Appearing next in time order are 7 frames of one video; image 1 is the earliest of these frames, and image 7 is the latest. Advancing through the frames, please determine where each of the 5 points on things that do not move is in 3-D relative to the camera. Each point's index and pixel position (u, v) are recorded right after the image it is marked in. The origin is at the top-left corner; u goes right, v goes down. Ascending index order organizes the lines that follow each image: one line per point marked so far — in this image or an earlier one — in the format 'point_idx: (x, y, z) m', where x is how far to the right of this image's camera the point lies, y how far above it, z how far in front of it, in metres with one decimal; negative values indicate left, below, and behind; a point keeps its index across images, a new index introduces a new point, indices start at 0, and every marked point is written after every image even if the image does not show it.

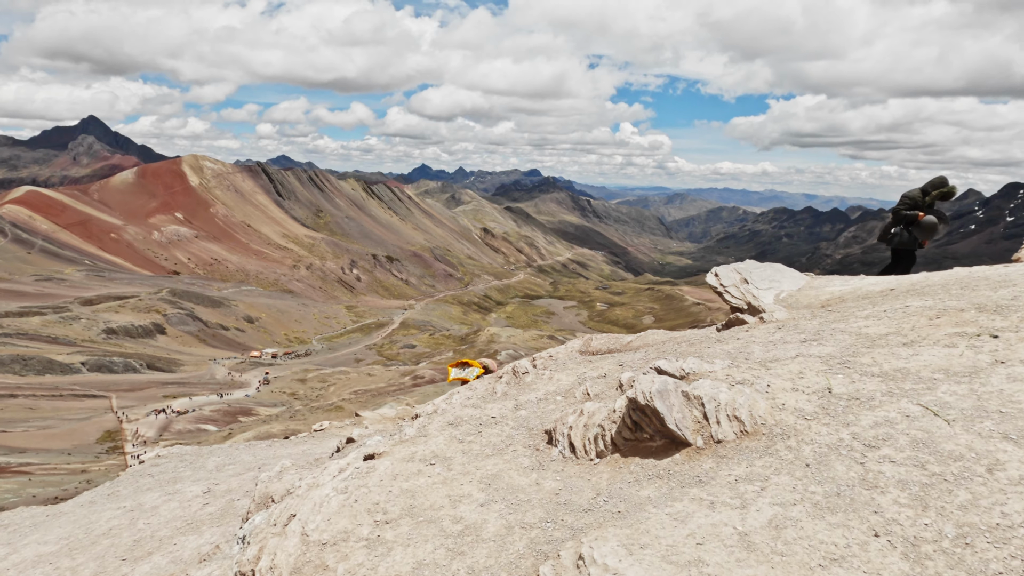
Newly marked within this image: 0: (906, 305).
0: (+11.0, -0.5, +15.7) m
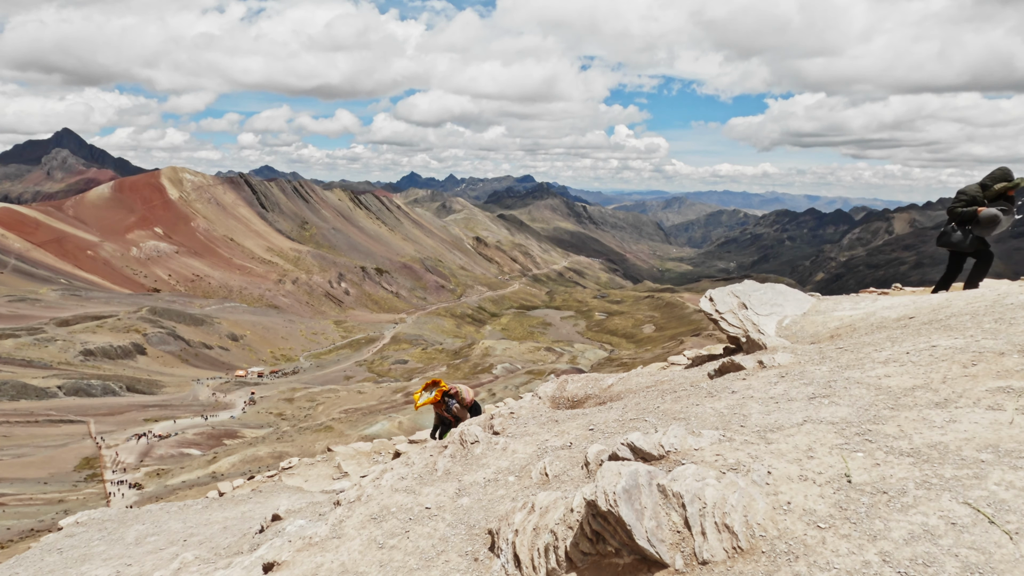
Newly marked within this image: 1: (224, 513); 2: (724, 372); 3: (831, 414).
0: (+10.0, -1.3, +13.4) m
1: (-9.6, -7.5, +18.9) m
2: (+5.4, -2.2, +14.6) m
3: (+5.8, -2.3, +10.4) m
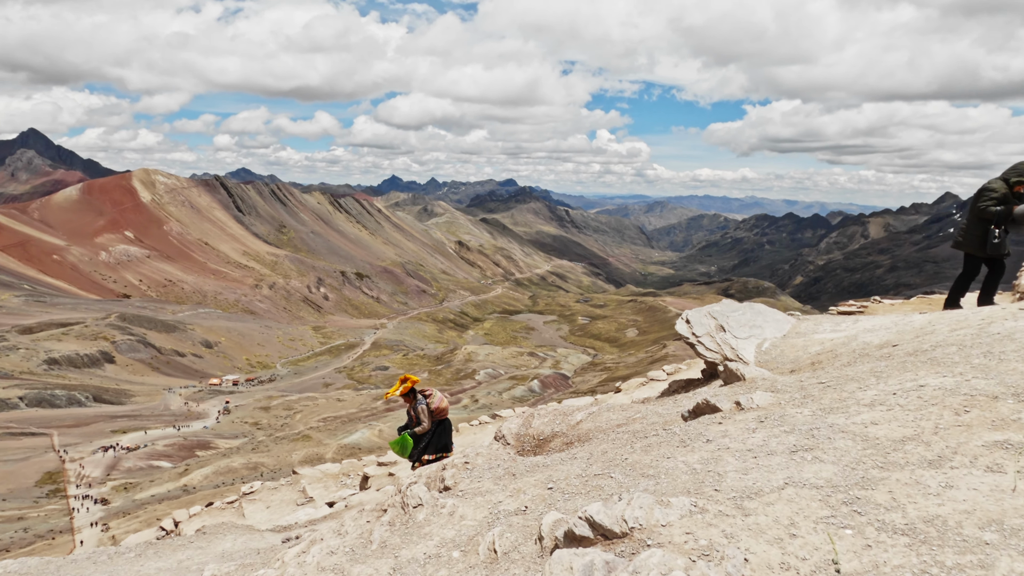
0: (+9.0, -2.1, +12.4) m
1: (-10.7, -8.3, +17.3) m
2: (+4.4, -3.0, +13.4) m
3: (+5.0, -3.0, +9.3) m
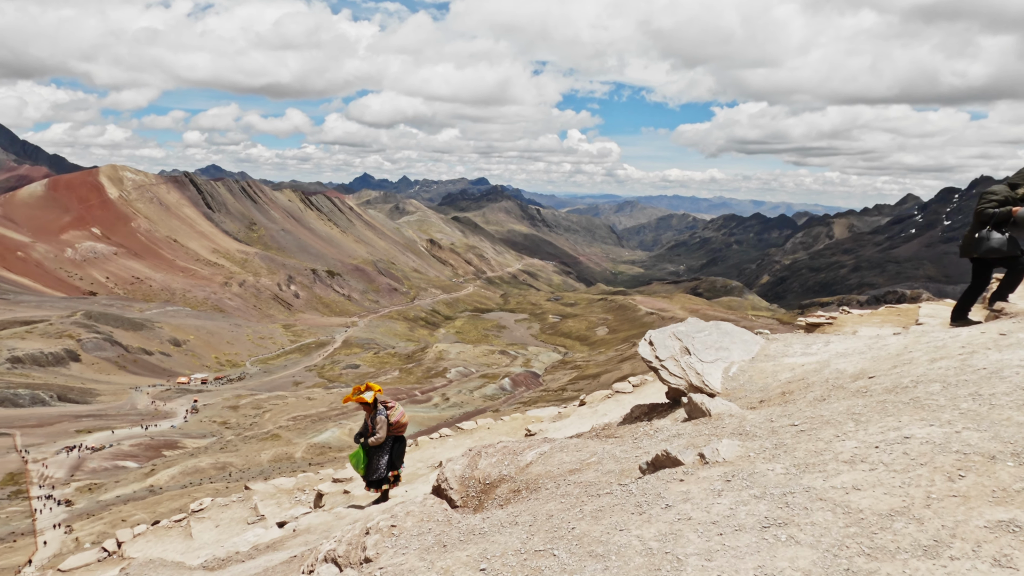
0: (+7.7, -2.8, +11.1) m
1: (-12.2, -9.0, +15.0) m
2: (+3.0, -3.7, +11.9) m
3: (+3.8, -3.8, +7.8) m
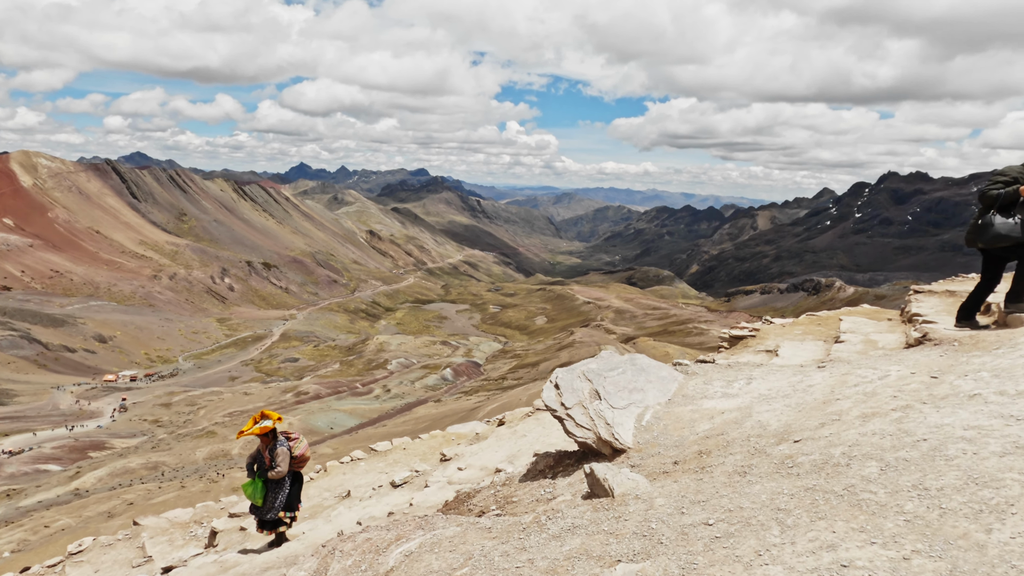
0: (+5.1, -4.0, +8.7) m
1: (-15.1, -10.3, +10.6) m
2: (+0.4, -4.9, +9.0) m
3: (+1.6, -5.1, +5.1) m
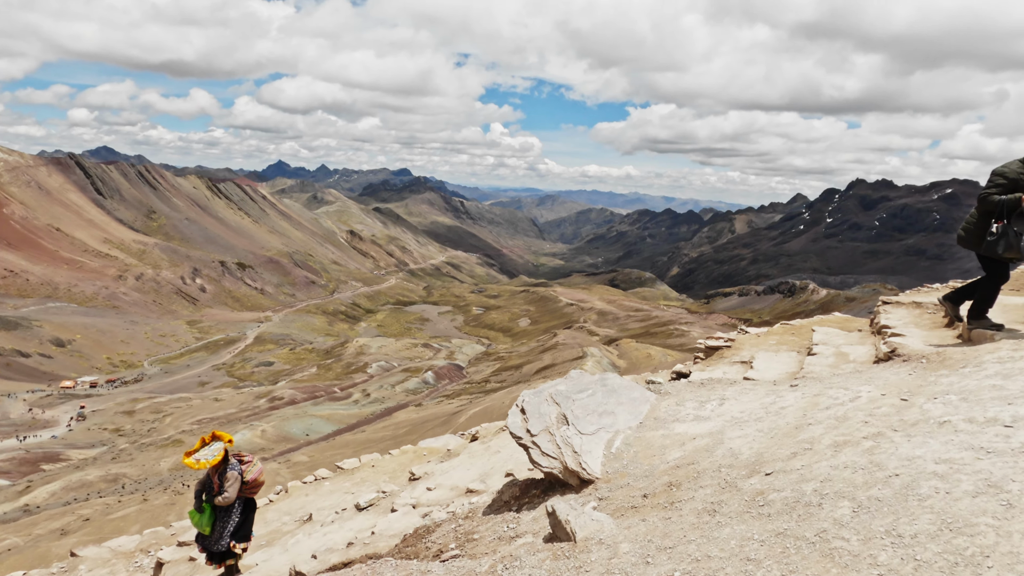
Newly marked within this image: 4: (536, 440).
0: (+4.3, -4.6, +8.0) m
1: (-15.9, -10.9, +9.3) m
2: (-0.4, -5.5, +8.2) m
3: (+0.9, -5.7, +4.2) m
4: (+0.7, -4.3, +16.5) m
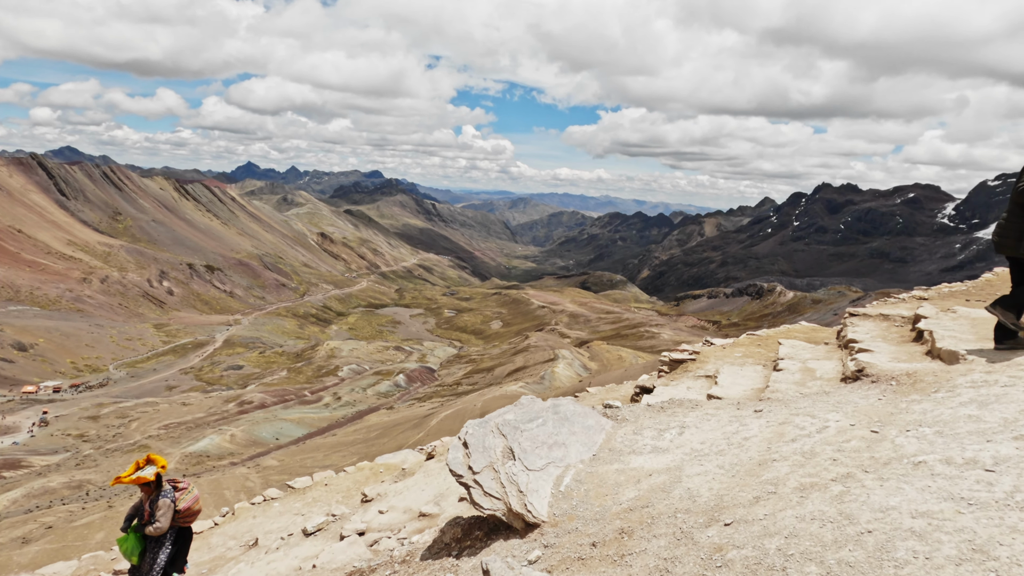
0: (+3.0, -5.1, +6.5) m
1: (-17.2, -11.5, +6.8) m
2: (-1.7, -6.1, +6.4) m
3: (-0.2, -6.2, +2.6) m
4: (-0.9, -4.9, +14.8) m
